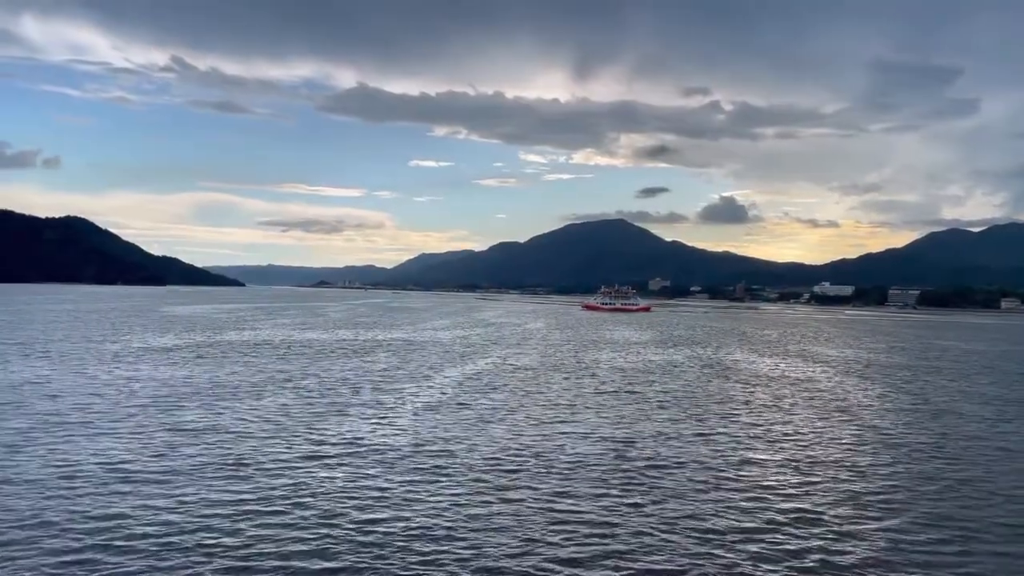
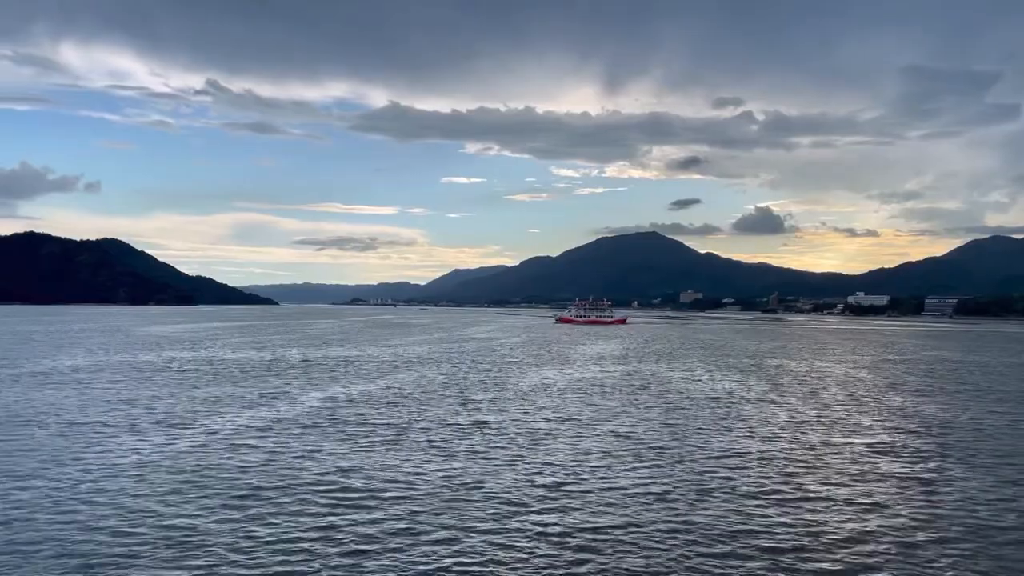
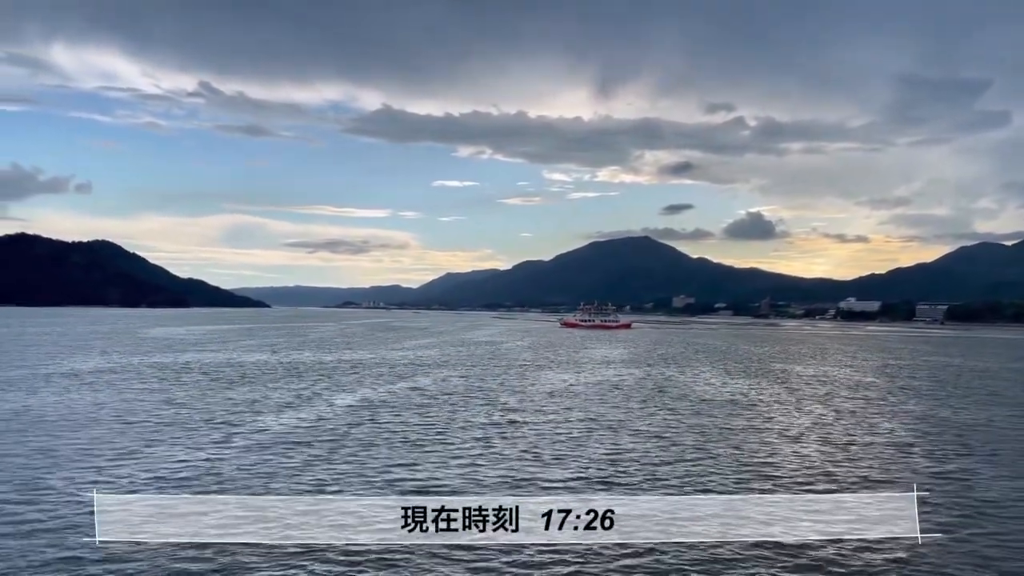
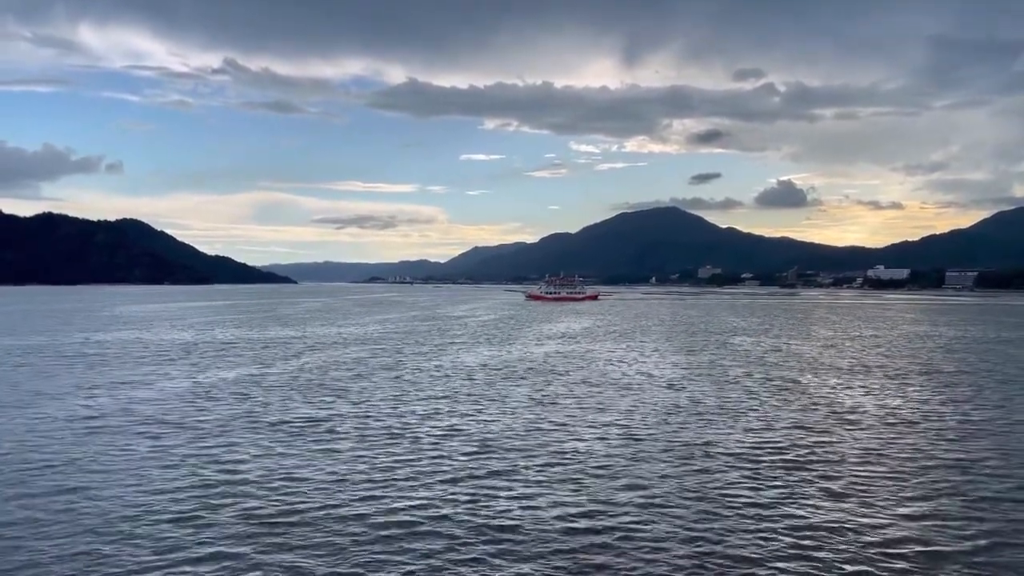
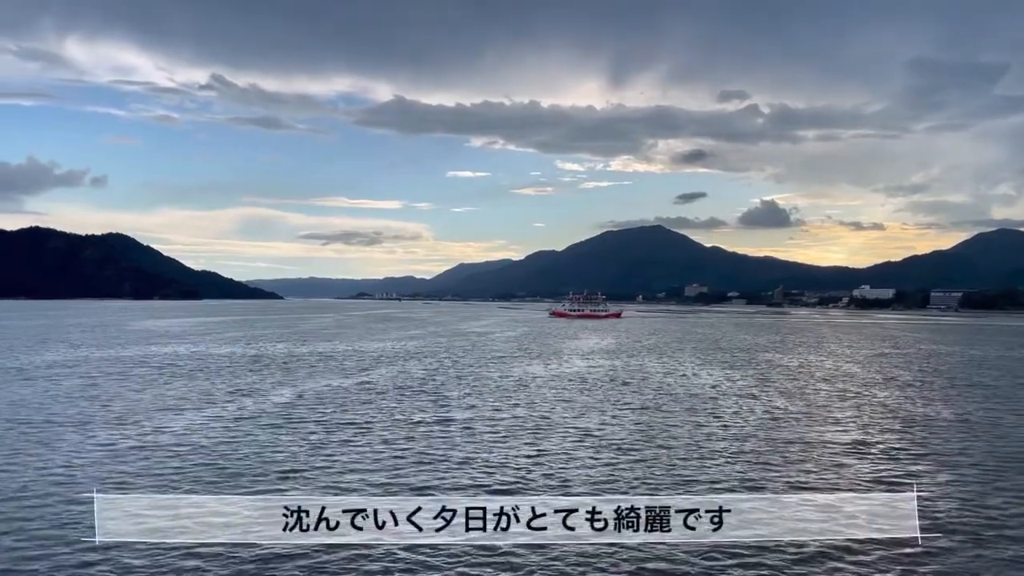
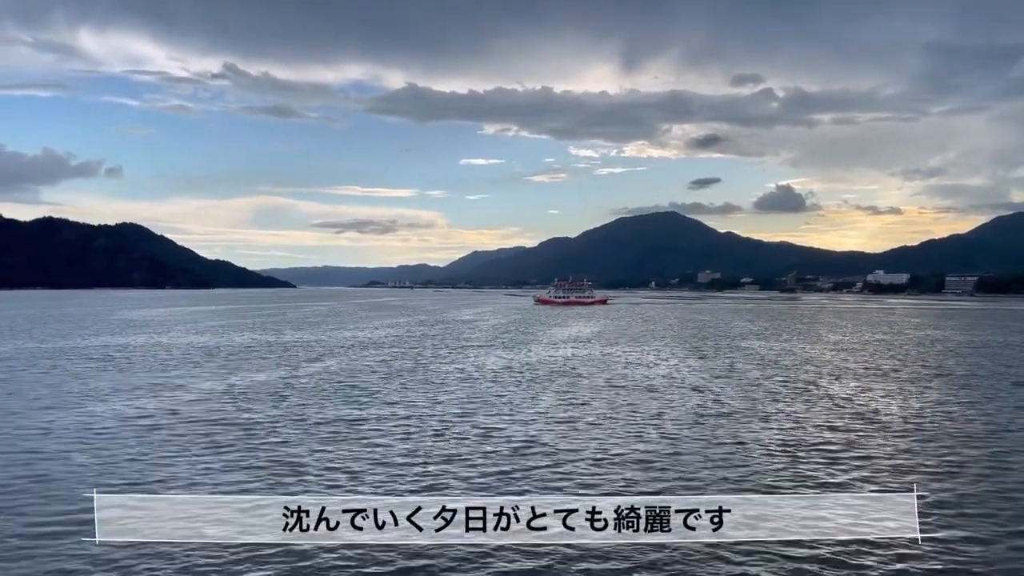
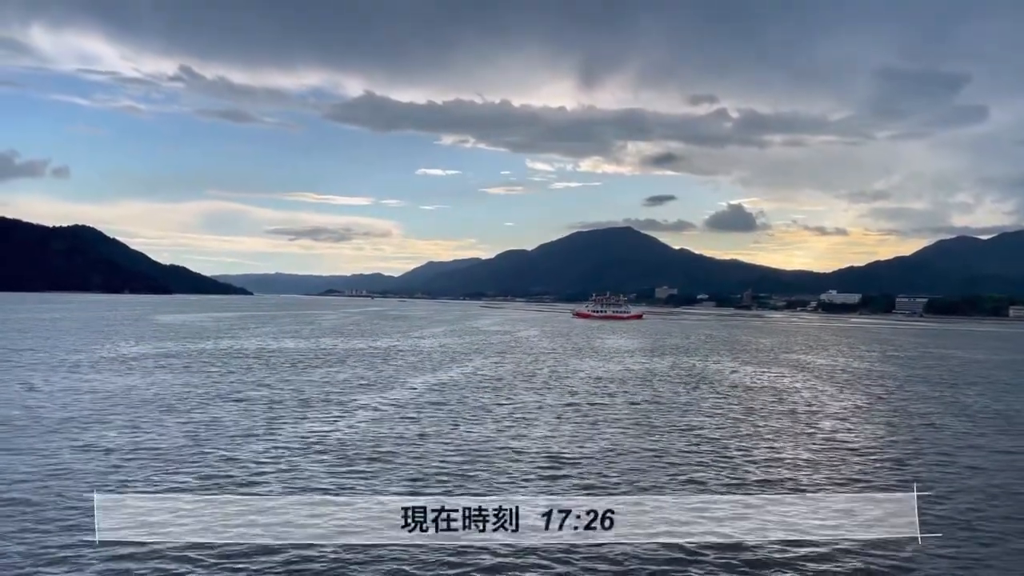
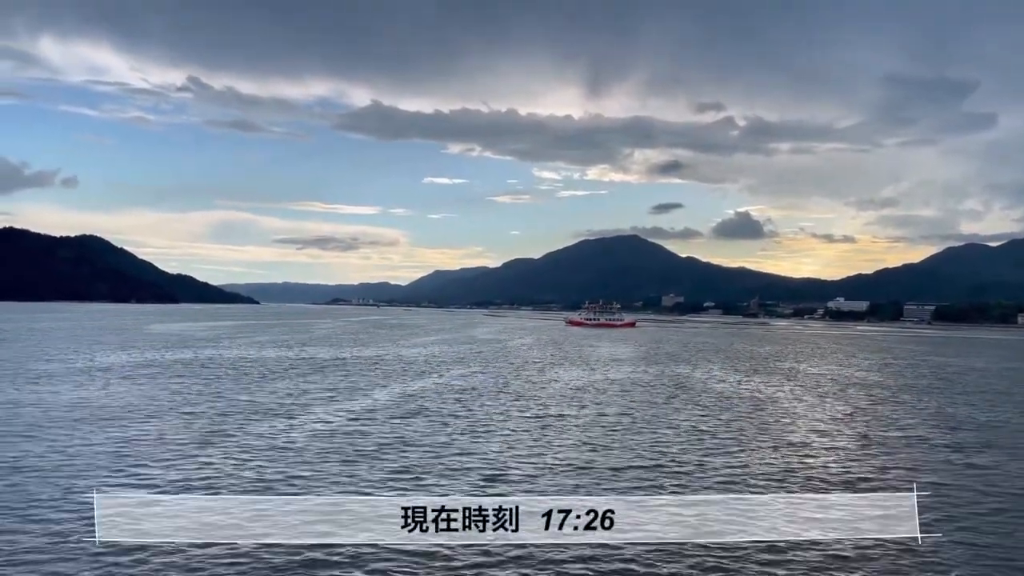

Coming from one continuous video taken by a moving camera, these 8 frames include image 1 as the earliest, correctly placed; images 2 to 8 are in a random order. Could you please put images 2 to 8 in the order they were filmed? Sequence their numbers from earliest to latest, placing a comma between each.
7, 8, 3, 2, 5, 6, 4
